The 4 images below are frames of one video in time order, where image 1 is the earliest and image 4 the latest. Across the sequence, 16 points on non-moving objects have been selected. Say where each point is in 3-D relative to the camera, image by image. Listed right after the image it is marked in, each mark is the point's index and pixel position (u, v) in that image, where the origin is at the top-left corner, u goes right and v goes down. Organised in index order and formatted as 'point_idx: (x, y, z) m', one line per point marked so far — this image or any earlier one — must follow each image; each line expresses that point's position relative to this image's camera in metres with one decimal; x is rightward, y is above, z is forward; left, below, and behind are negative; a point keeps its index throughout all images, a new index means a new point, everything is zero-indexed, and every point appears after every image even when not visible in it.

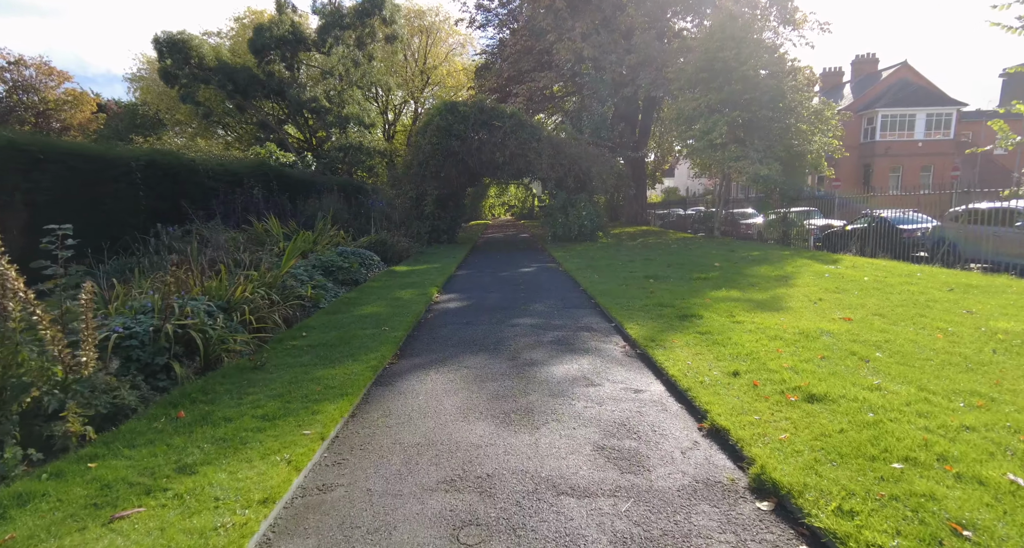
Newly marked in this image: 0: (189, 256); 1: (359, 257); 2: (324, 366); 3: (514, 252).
0: (-4.2, +0.2, +7.6) m
1: (-3.4, +0.4, +13.0) m
2: (-1.7, -0.8, +5.3) m
3: (+0.1, +0.7, +19.6) m
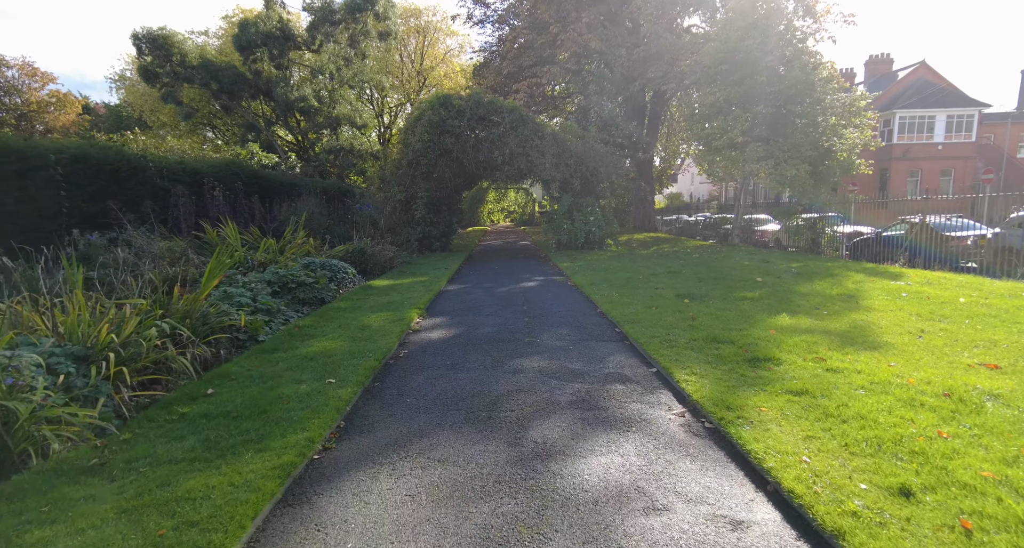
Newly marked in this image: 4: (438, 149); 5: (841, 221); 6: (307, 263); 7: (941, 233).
0: (-4.2, 0.0, +5.6) m
1: (-3.4, +0.1, +10.9) m
2: (-1.7, -1.0, +3.2) m
3: (+0.1, +0.4, +17.6) m
4: (-2.4, +4.0, +18.9) m
5: (+10.3, +1.7, +18.8) m
6: (-3.8, +0.2, +10.8) m
7: (+10.6, +1.0, +14.9) m
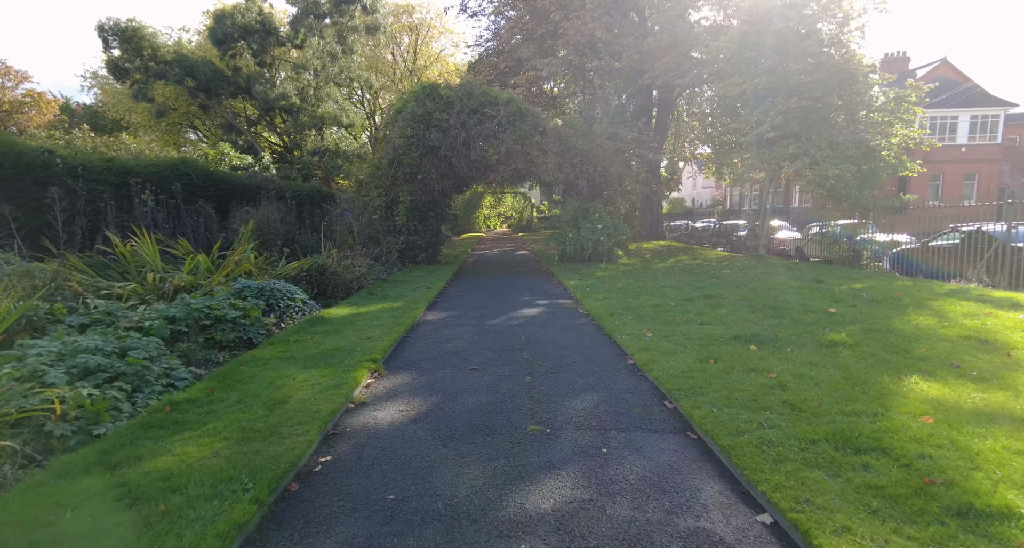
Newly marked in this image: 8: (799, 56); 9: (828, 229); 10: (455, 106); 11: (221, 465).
0: (-4.2, -0.4, +3.0) m
1: (-3.5, -0.3, +8.4) m
2: (-1.7, -1.4, +0.7) m
3: (0.0, -0.1, +15.1) m
4: (-2.5, +3.5, +16.4) m
5: (+10.2, +1.2, +16.3) m
6: (-3.8, -0.2, +8.3) m
7: (+10.5, +0.6, +12.4) m
8: (+8.2, +6.3, +17.0) m
9: (+9.6, +1.5, +18.5) m
10: (-1.6, +4.6, +16.4) m
11: (-1.7, -1.1, +3.5) m
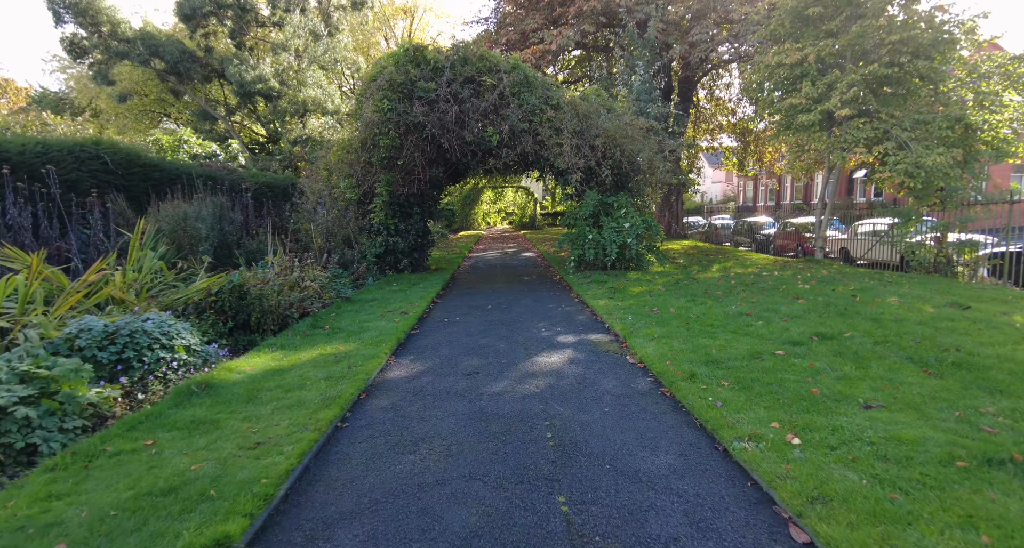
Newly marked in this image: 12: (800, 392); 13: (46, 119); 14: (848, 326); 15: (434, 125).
0: (-4.1, -0.7, -0.4) m
1: (-3.3, -0.6, +5.0) m
2: (-1.6, -1.7, -2.7) m
3: (+0.1, -0.3, +11.7) m
4: (-2.4, +3.3, +13.0) m
5: (+10.3, +1.0, +12.9) m
6: (-3.7, -0.5, +4.9) m
7: (+10.6, +0.3, +9.0) m
8: (+8.4, +6.0, +13.6) m
9: (+9.8, +1.2, +15.1) m
10: (-1.5, +4.4, +13.0) m
11: (-1.6, -1.4, +0.1) m
12: (+2.2, -0.9, +4.6) m
13: (-13.9, +4.6, +17.5) m
14: (+3.9, -0.6, +6.9) m
15: (-1.7, +3.3, +13.0) m
